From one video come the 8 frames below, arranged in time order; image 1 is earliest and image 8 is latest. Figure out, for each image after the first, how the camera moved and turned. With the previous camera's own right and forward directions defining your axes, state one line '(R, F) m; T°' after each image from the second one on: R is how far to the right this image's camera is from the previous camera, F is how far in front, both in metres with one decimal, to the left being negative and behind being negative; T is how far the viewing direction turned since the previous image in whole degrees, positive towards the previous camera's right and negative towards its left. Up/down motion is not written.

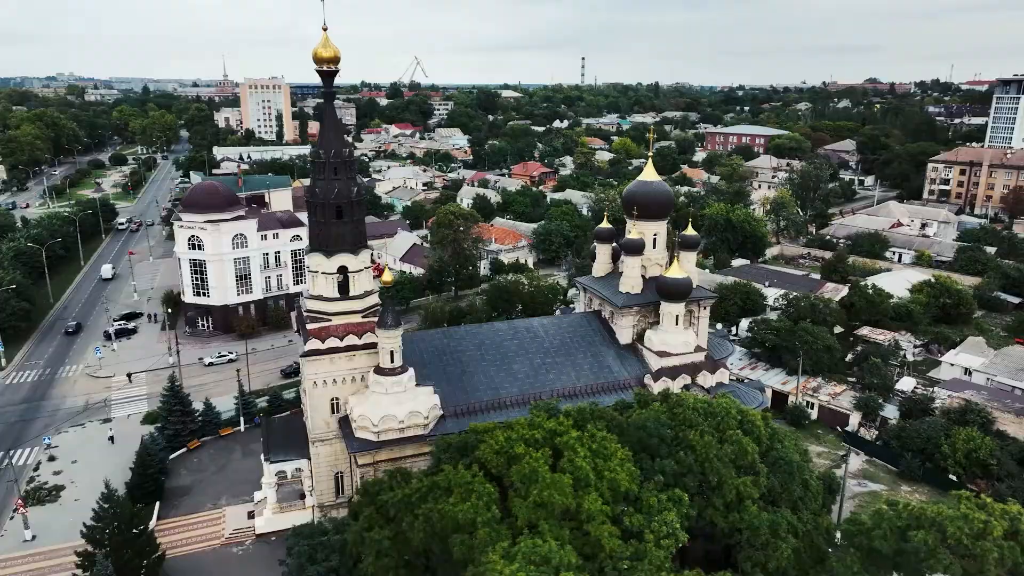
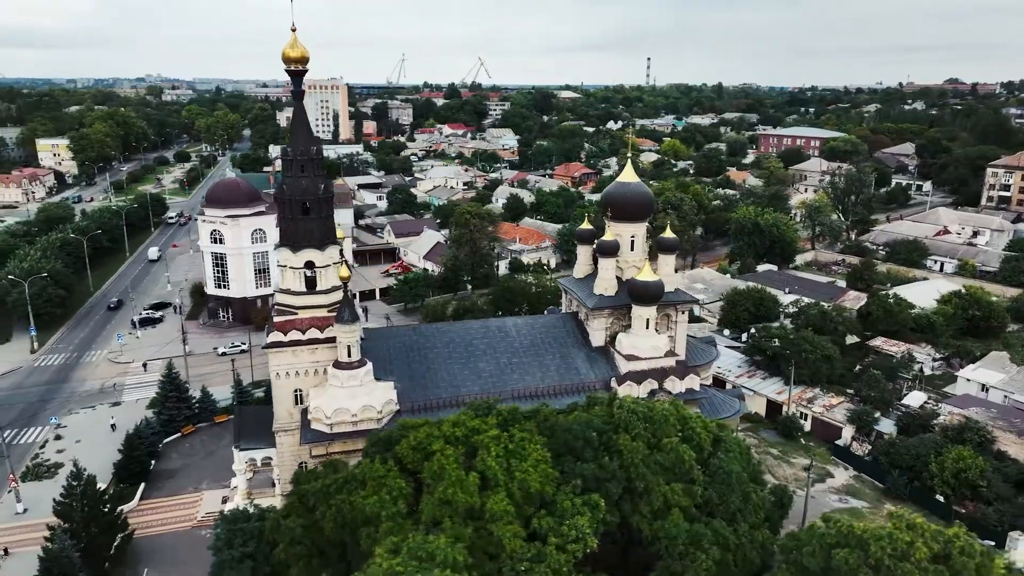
(+3.0, +0.1) m; -5°
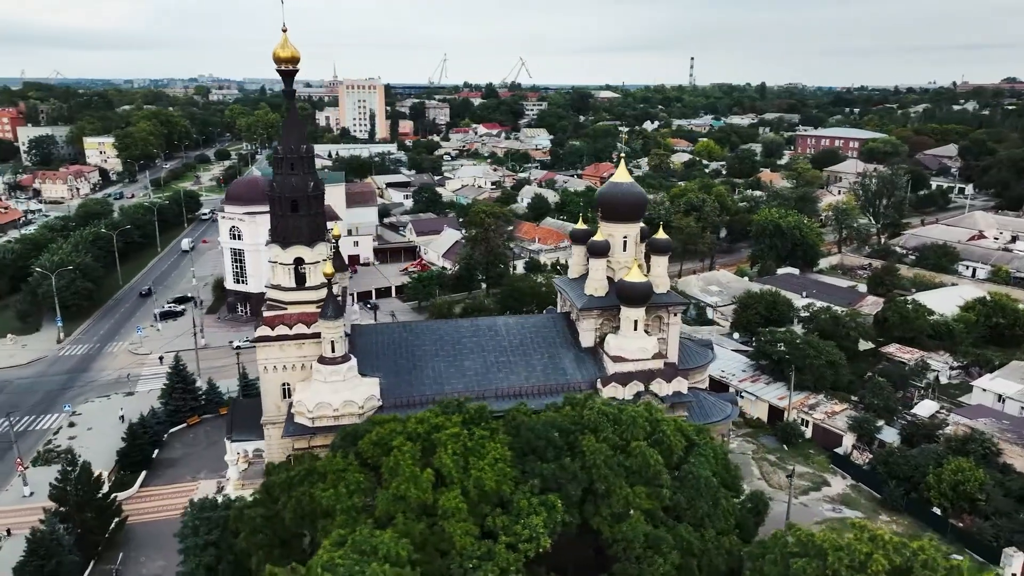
(+1.7, 0.0) m; -3°
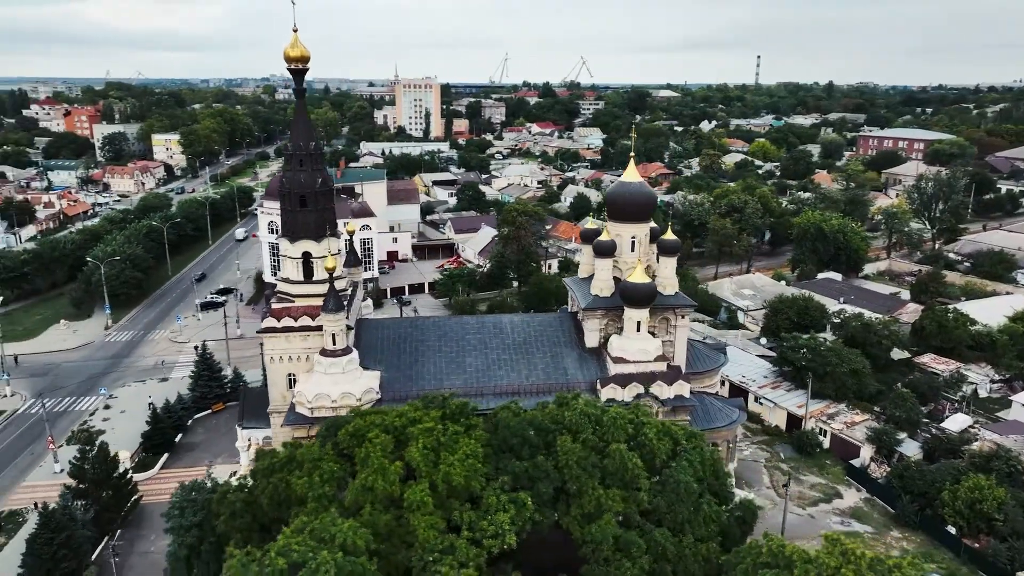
(+1.8, 0.0) m; -5°
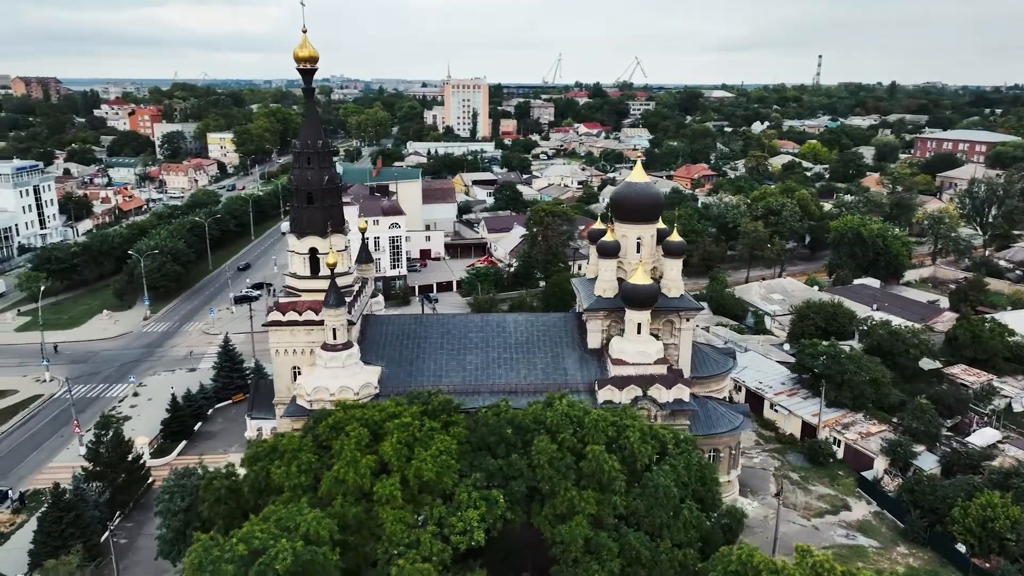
(+1.6, 0.0) m; -4°
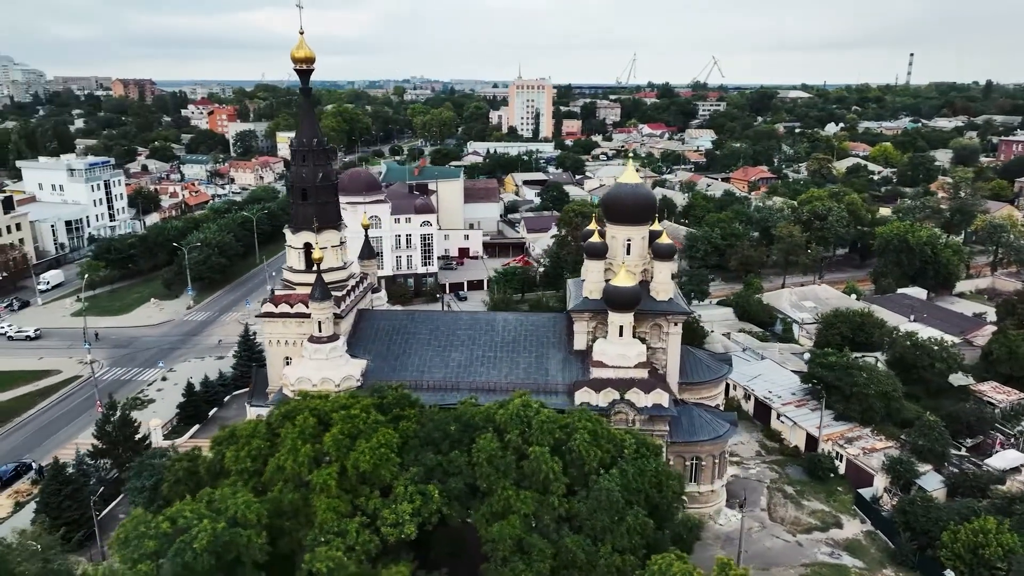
(+2.8, +0.1) m; -6°
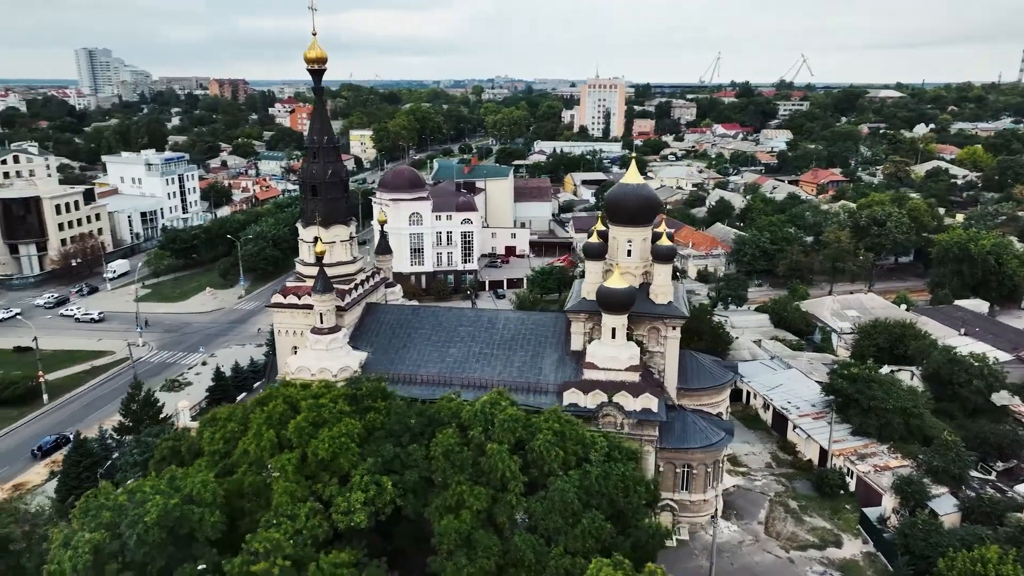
(+2.6, 0.0) m; -6°
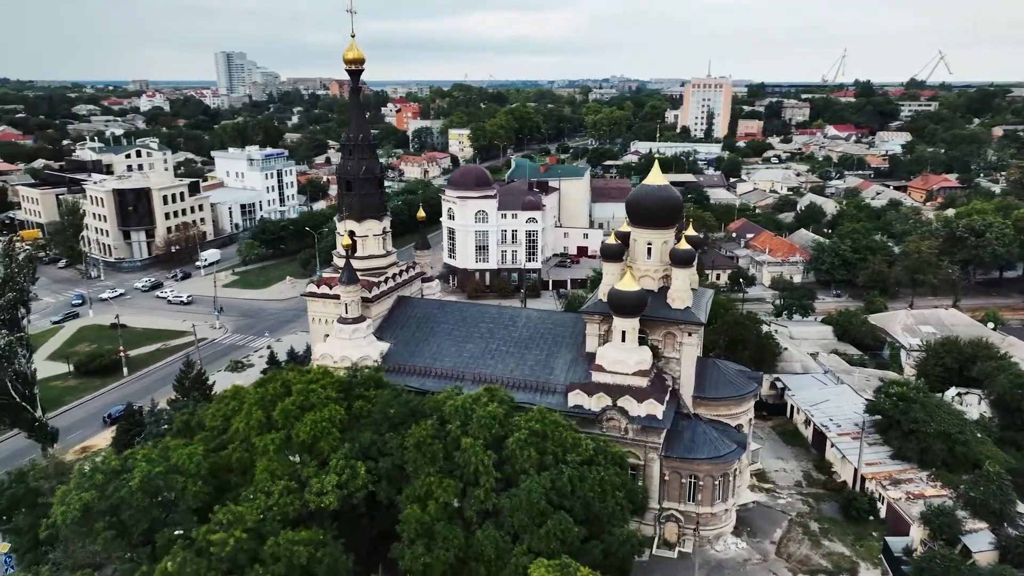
(+2.9, +0.1) m; -8°
